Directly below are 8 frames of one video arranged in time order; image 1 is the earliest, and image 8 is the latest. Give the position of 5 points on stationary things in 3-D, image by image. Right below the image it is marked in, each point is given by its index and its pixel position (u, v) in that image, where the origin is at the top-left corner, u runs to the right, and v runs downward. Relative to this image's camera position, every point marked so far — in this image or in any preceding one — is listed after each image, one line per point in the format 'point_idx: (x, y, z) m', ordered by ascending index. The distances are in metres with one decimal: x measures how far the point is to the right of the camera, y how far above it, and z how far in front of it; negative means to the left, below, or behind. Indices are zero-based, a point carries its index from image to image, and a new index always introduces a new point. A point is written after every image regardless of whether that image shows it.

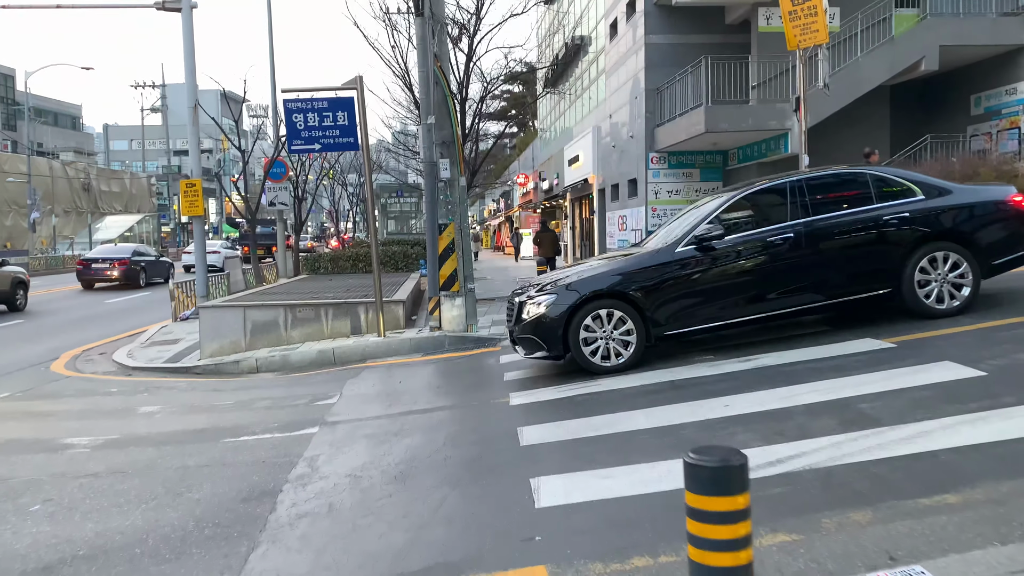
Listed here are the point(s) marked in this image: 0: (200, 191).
0: (-5.8, +1.8, +15.1) m
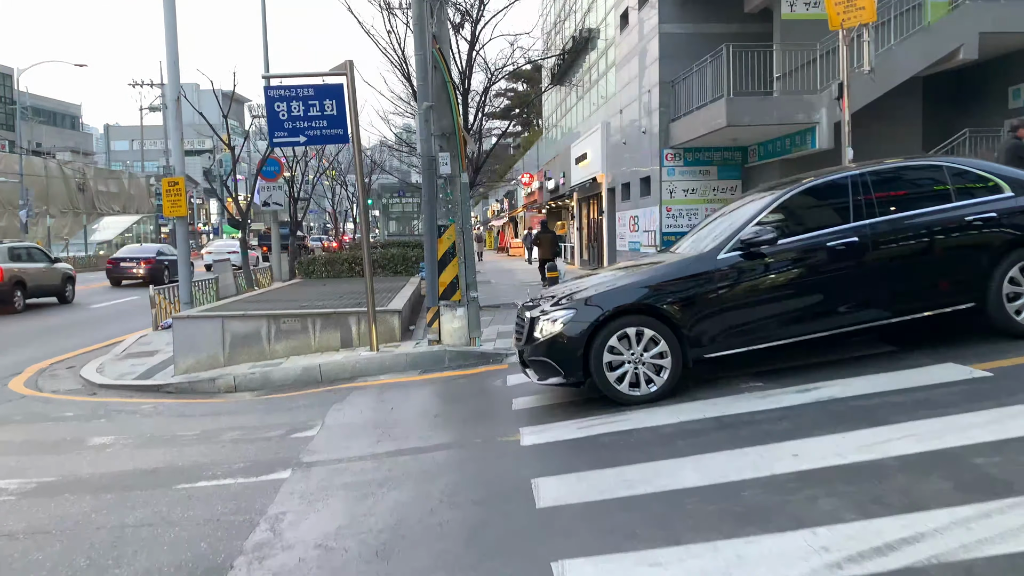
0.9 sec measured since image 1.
0: (-5.7, +1.7, +14.1) m
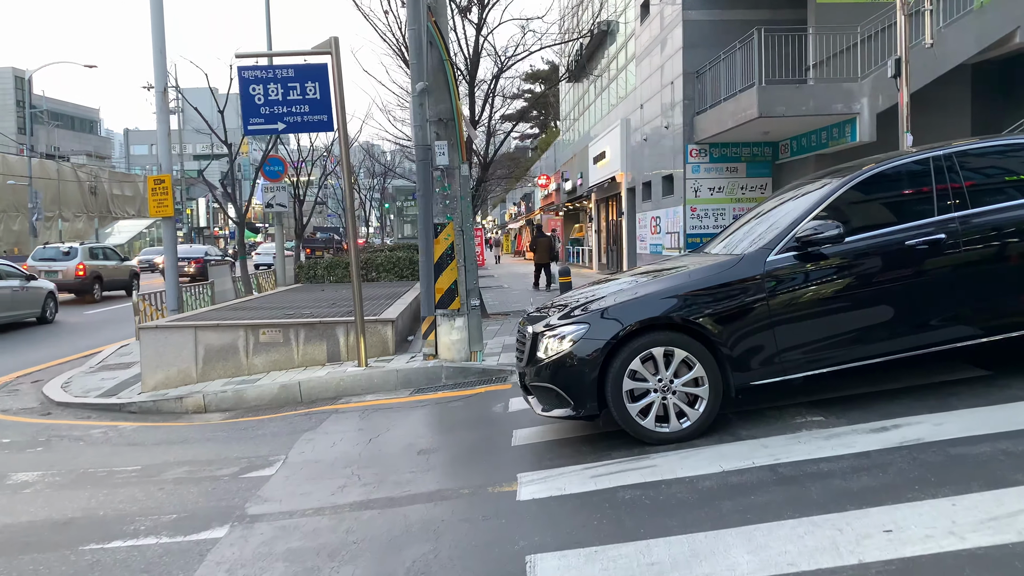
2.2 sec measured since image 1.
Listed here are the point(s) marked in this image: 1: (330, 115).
0: (-5.6, +1.6, +13.1) m
1: (-1.8, +1.7, +8.1) m
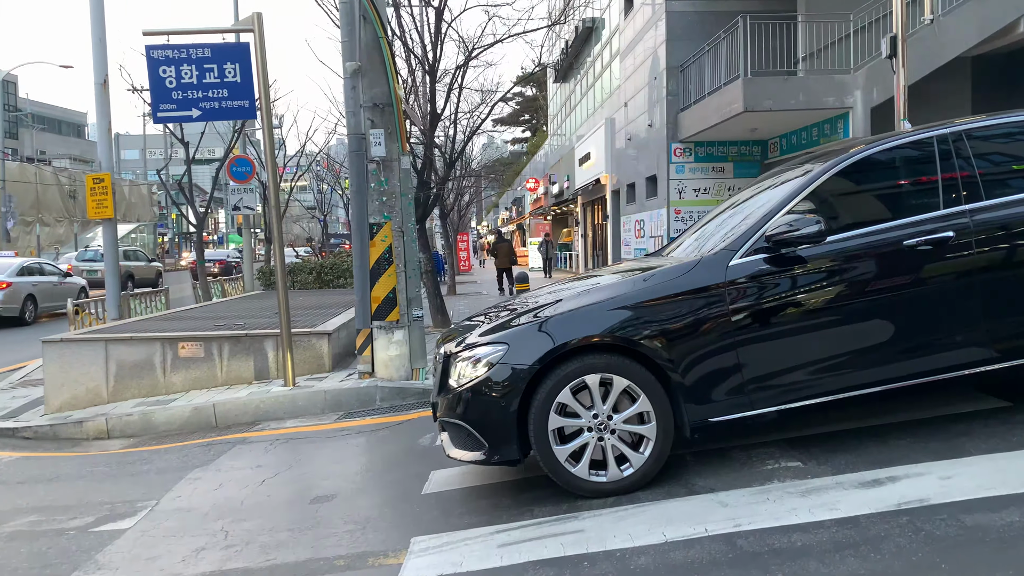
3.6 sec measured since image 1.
0: (-6.1, +1.5, +12.1) m
1: (-2.3, +1.7, +7.2) m
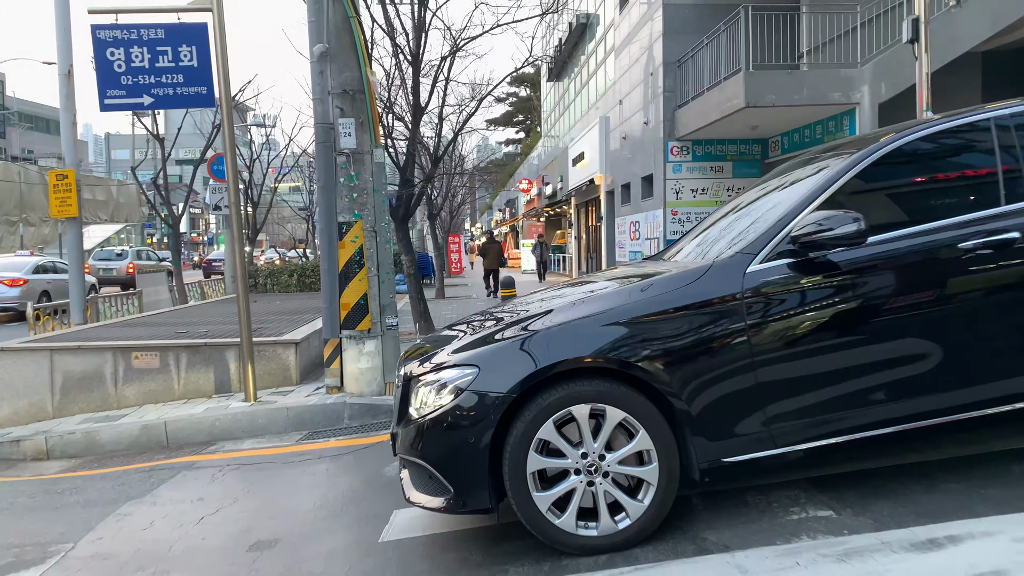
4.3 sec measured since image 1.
0: (-6.2, +1.5, +11.4) m
1: (-2.4, +1.6, +6.5) m
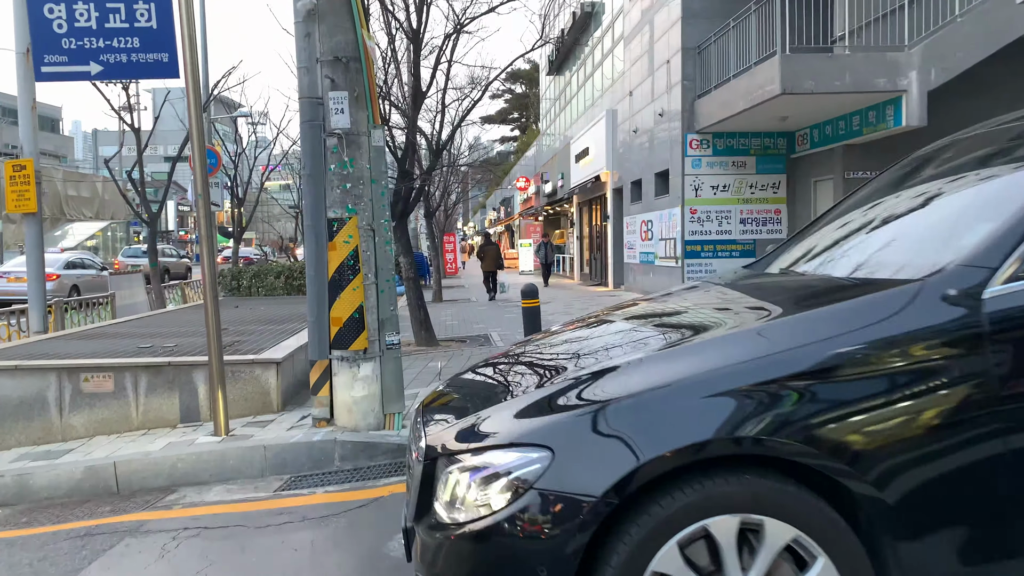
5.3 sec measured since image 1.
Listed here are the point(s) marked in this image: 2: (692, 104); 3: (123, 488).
0: (-6.1, +1.4, +10.2) m
1: (-2.2, +1.6, +5.3) m
2: (+3.0, +3.1, +13.6) m
3: (-2.4, -1.2, +5.1) m
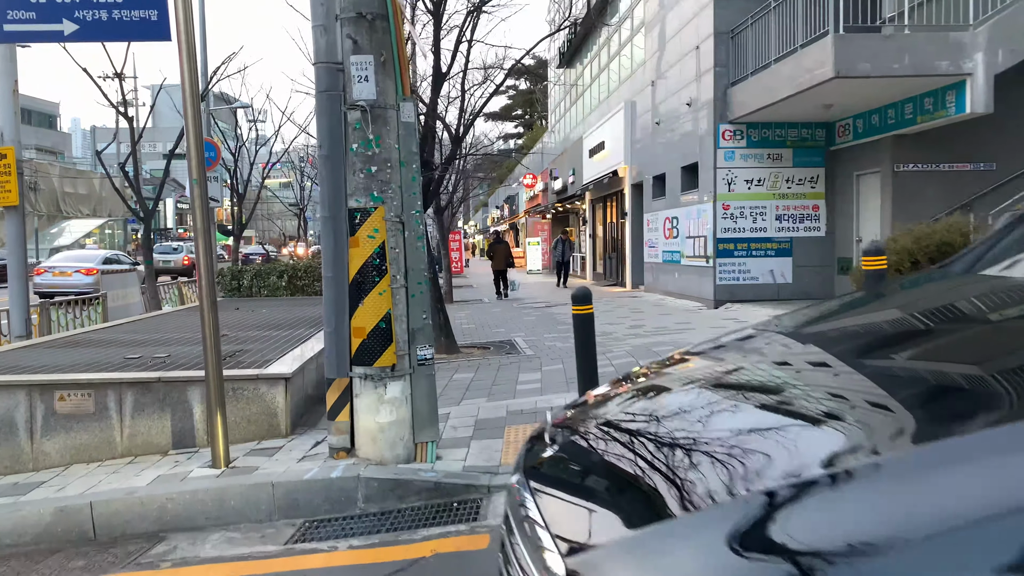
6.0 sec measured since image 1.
0: (-5.8, +1.4, +9.3) m
1: (-1.9, +1.5, +4.4) m
2: (+3.4, +3.1, +12.7) m
3: (-2.1, -1.3, +4.2) m
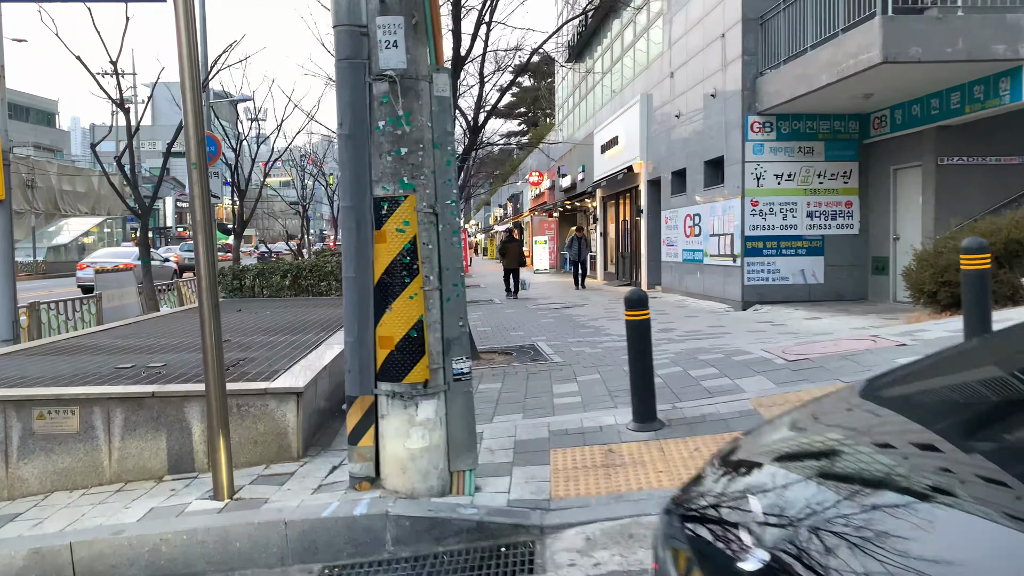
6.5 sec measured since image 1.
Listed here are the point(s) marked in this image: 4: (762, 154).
0: (-5.5, +1.4, +8.7) m
1: (-1.7, +1.5, +3.8) m
2: (+3.6, +3.1, +12.1) m
3: (-1.9, -1.3, +3.5) m
4: (+3.7, +2.0, +12.0) m
